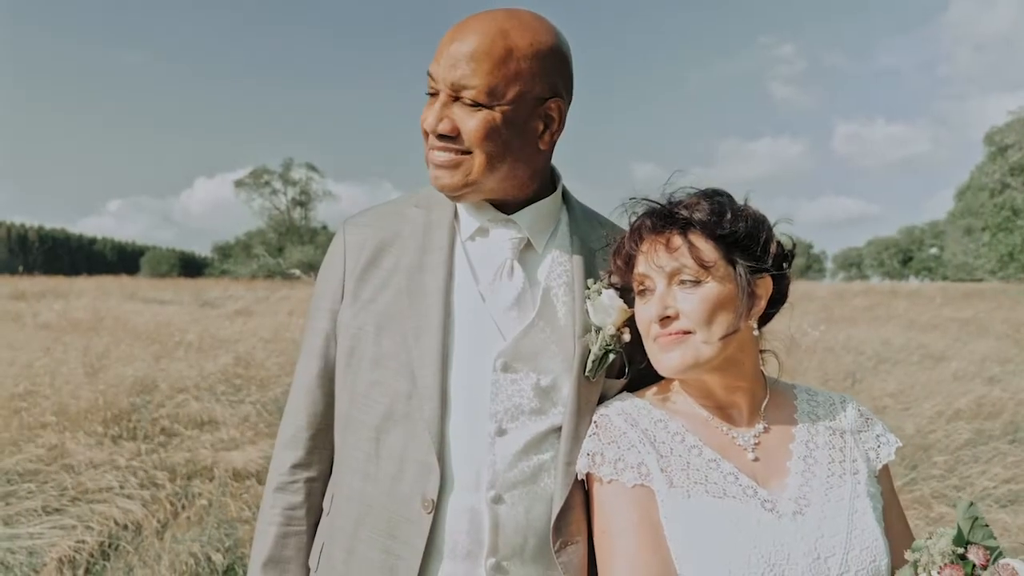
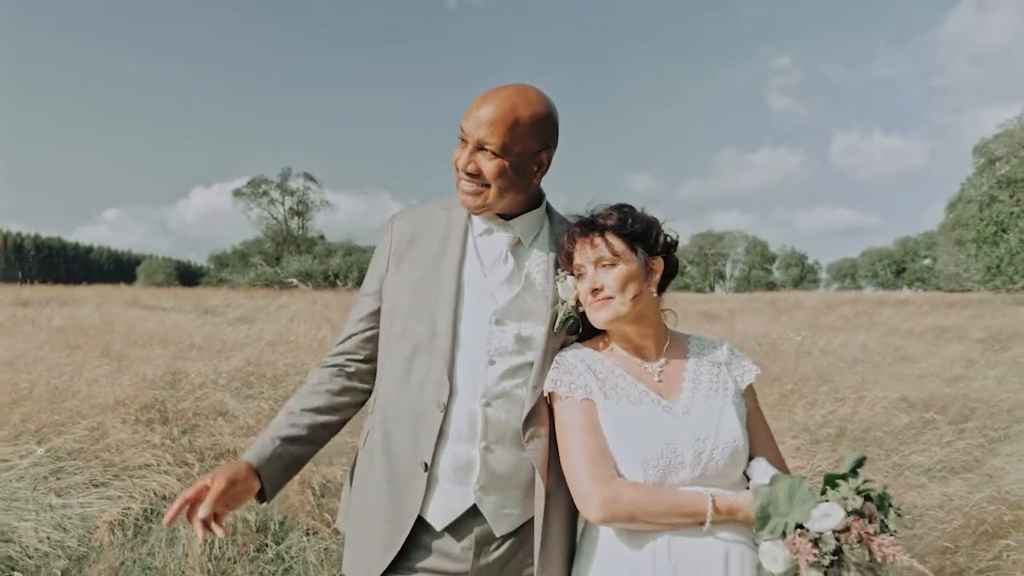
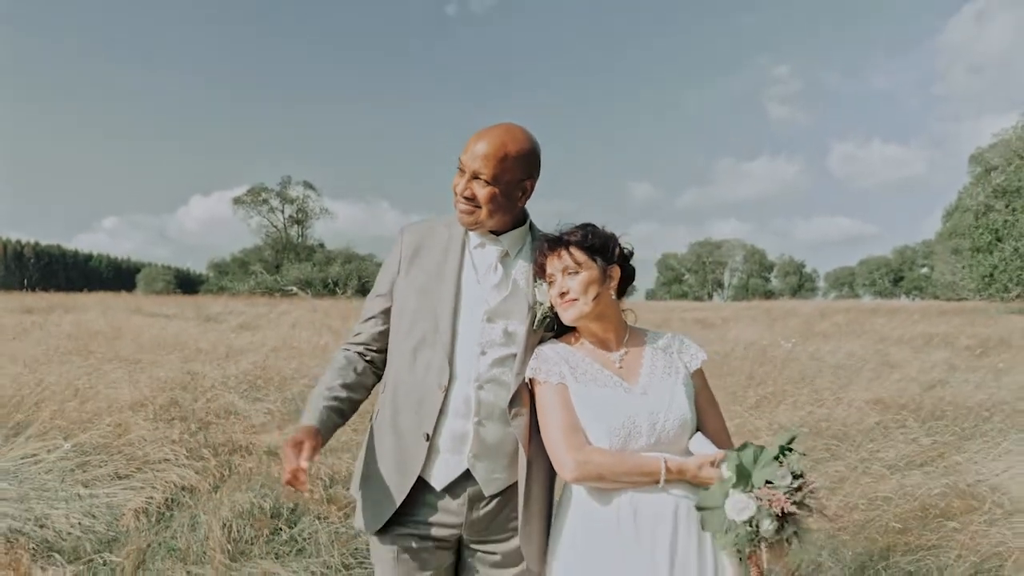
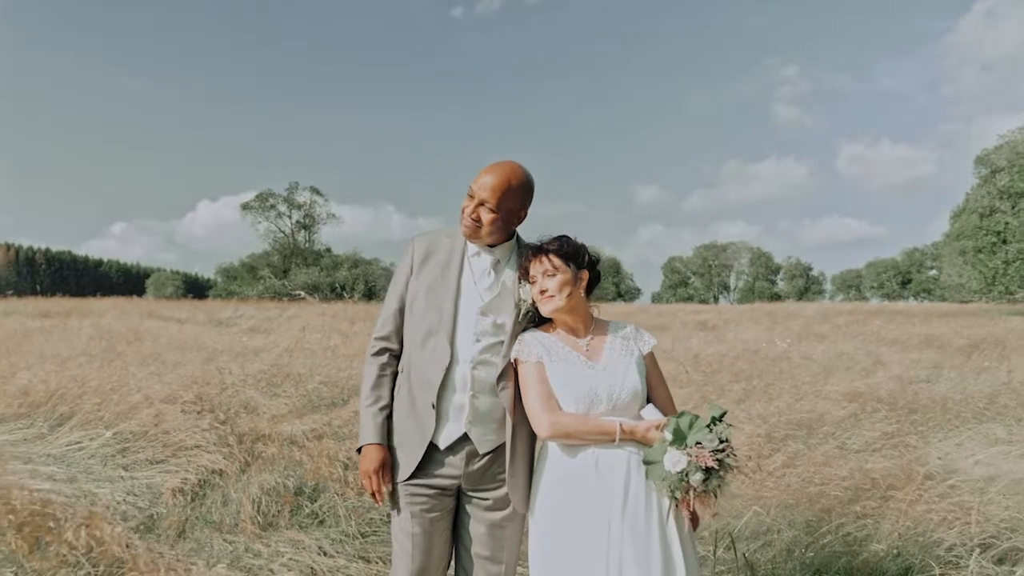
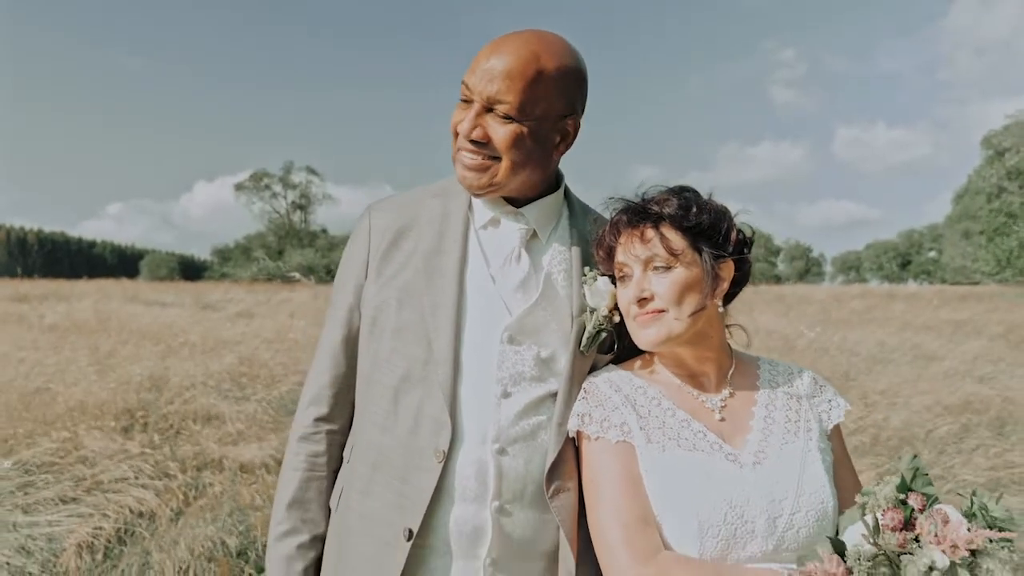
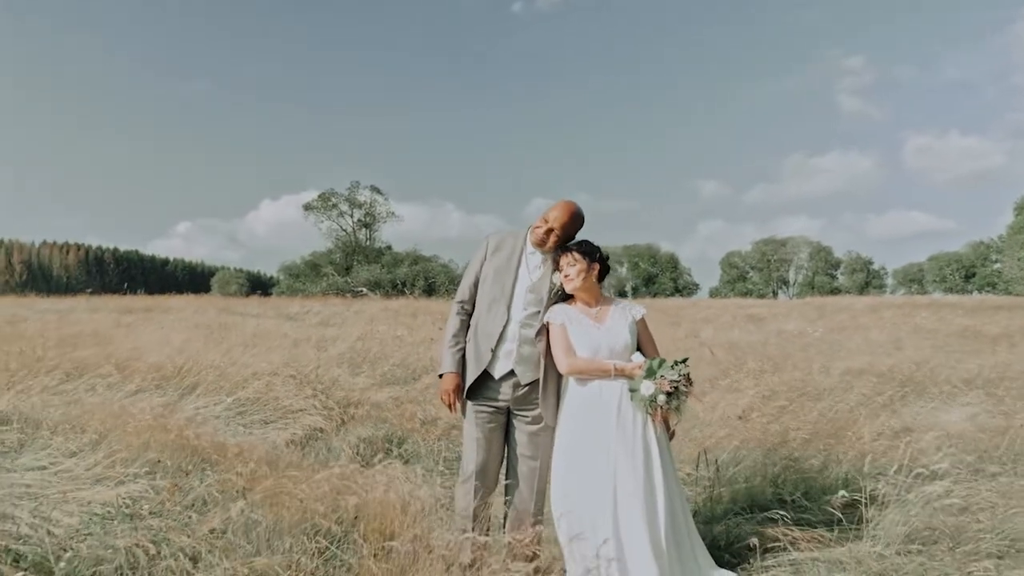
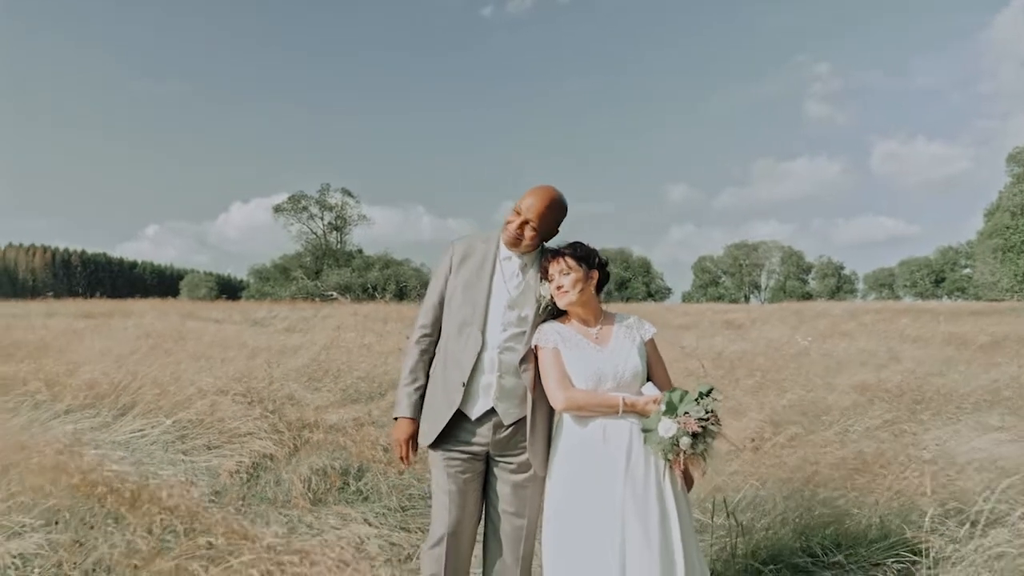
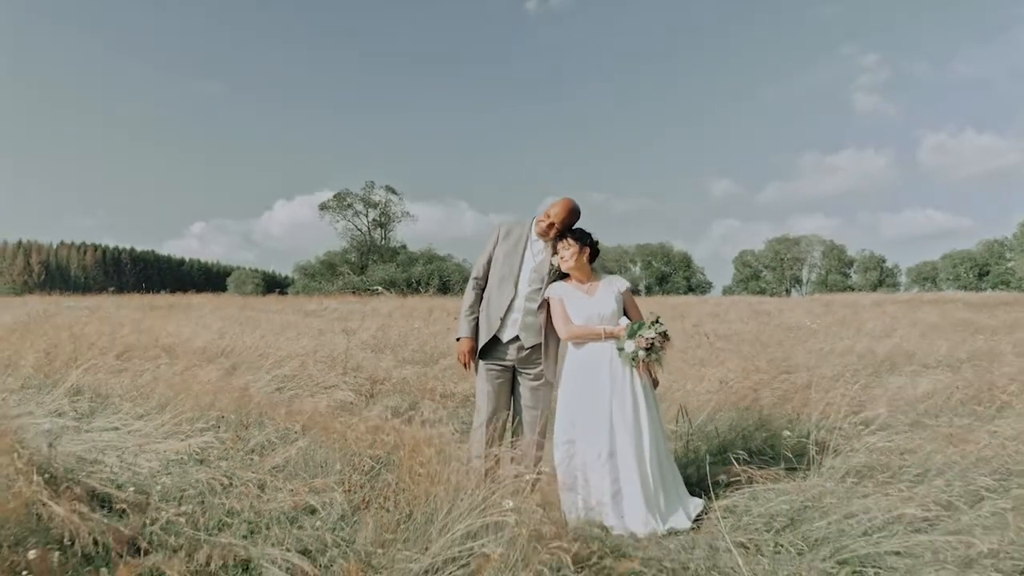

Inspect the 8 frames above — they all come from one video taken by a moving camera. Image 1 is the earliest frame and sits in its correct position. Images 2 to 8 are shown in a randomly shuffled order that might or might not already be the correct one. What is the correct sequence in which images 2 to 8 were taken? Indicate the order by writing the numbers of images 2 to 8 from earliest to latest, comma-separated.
5, 2, 3, 4, 7, 6, 8
